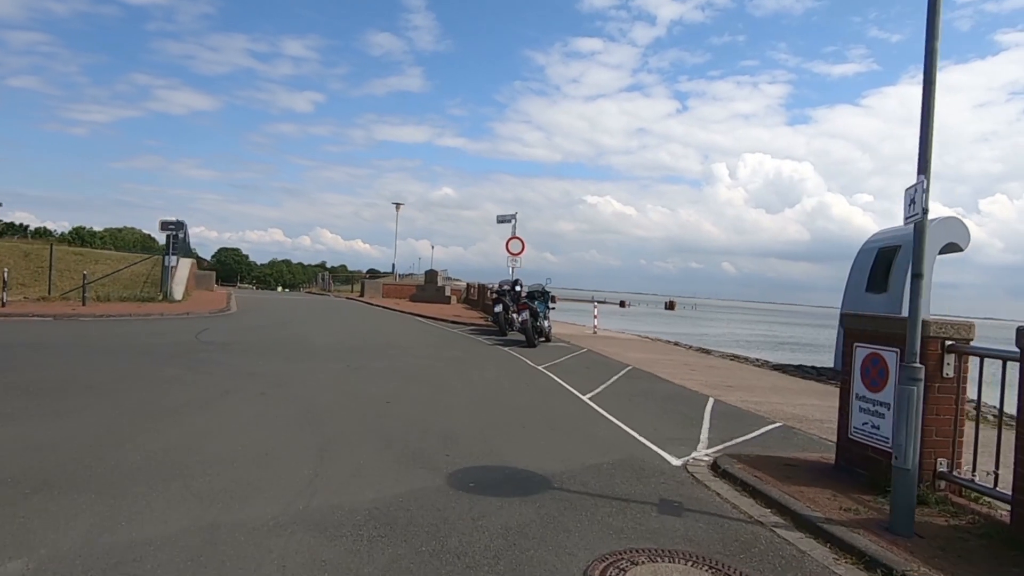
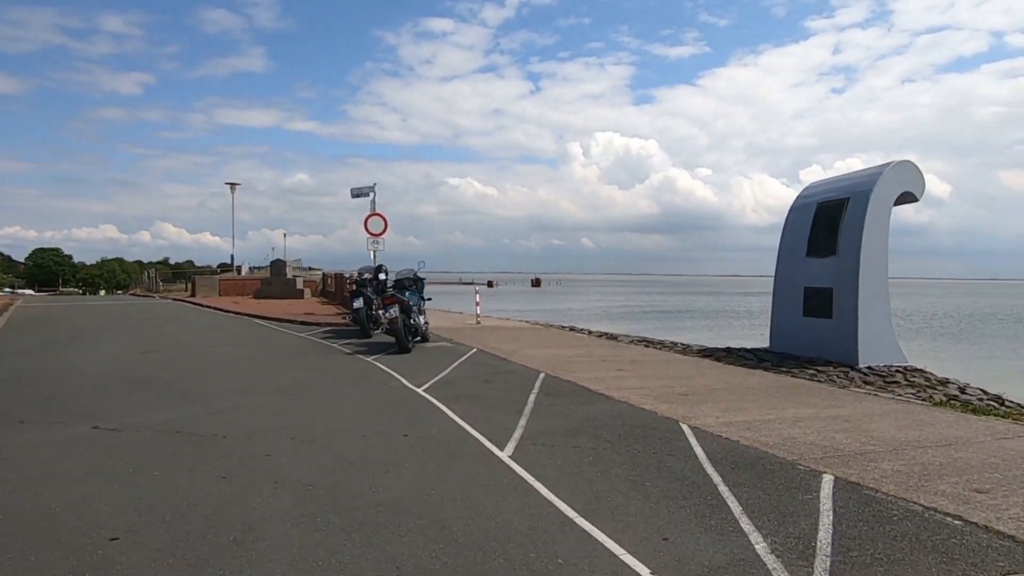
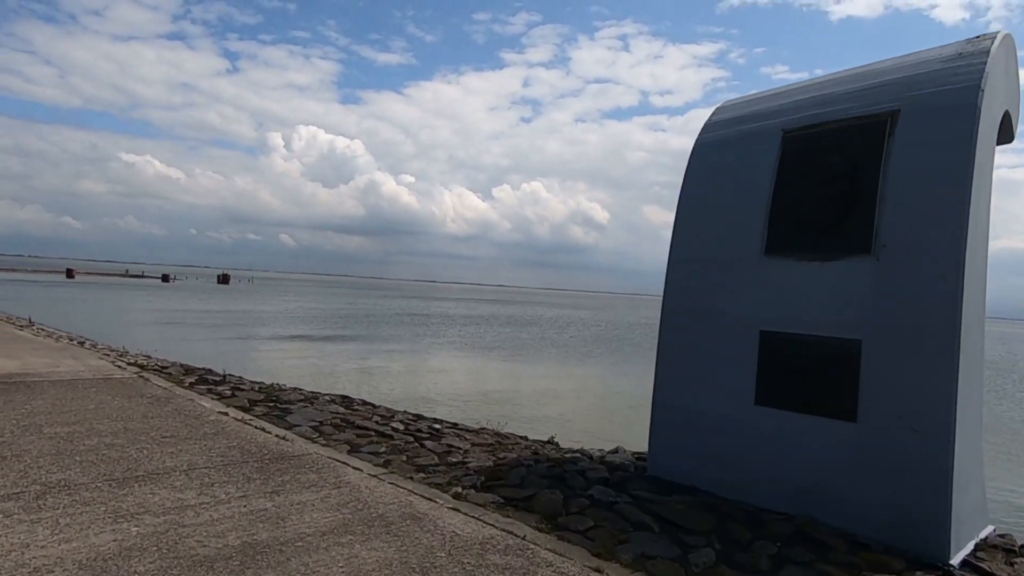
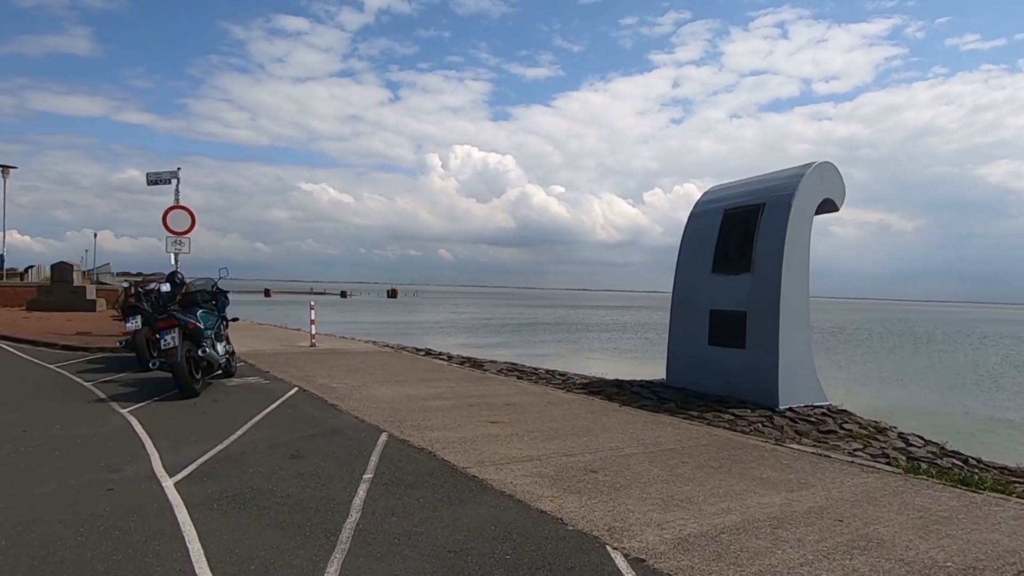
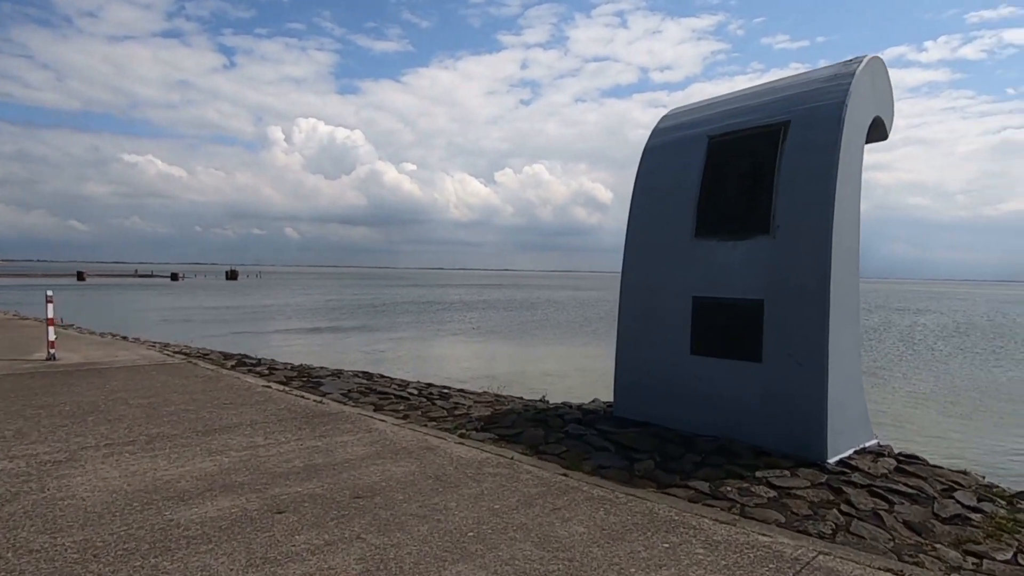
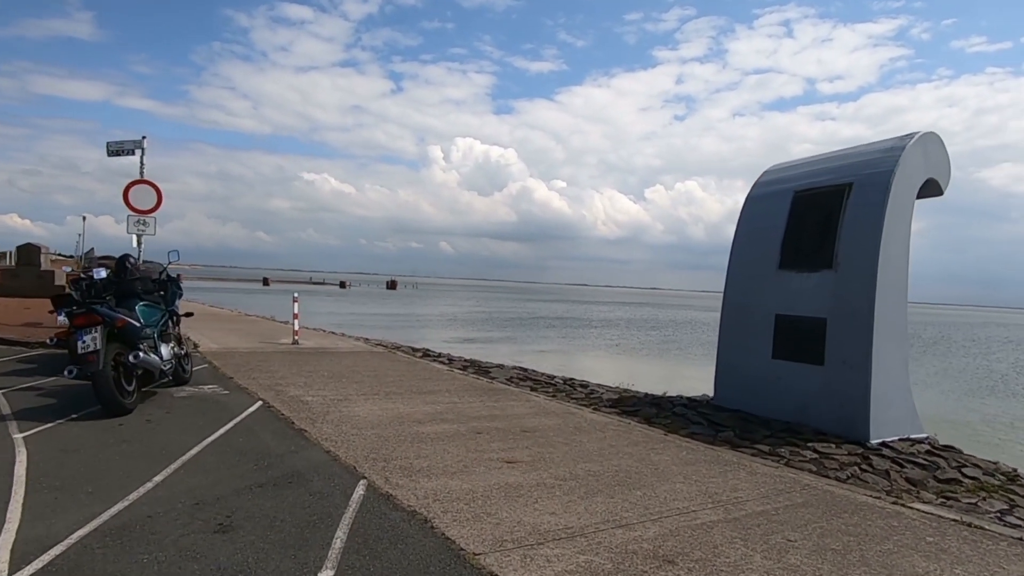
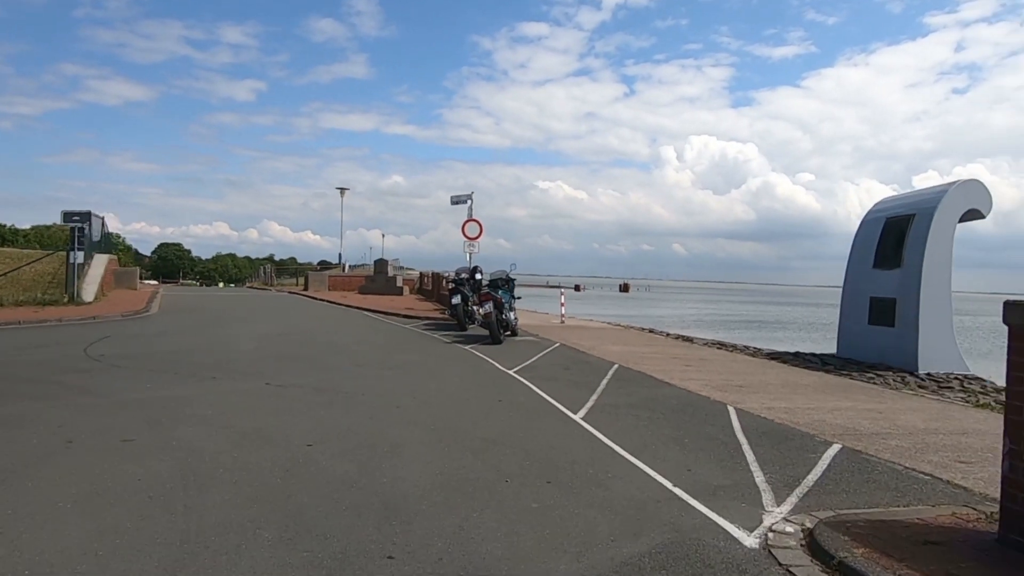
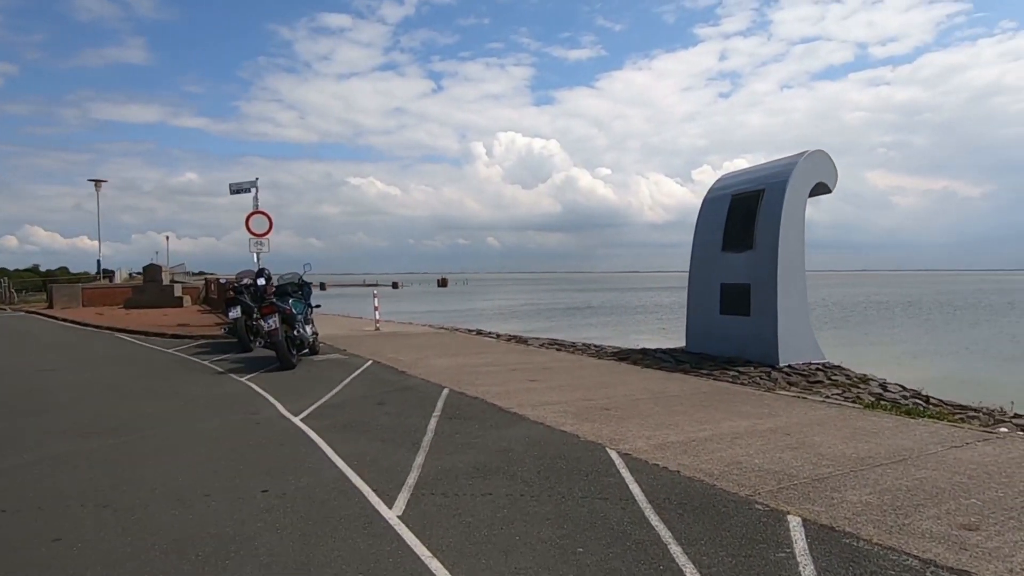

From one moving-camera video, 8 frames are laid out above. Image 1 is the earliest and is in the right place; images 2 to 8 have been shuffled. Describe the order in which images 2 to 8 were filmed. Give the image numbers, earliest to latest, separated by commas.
7, 2, 8, 4, 6, 5, 3
